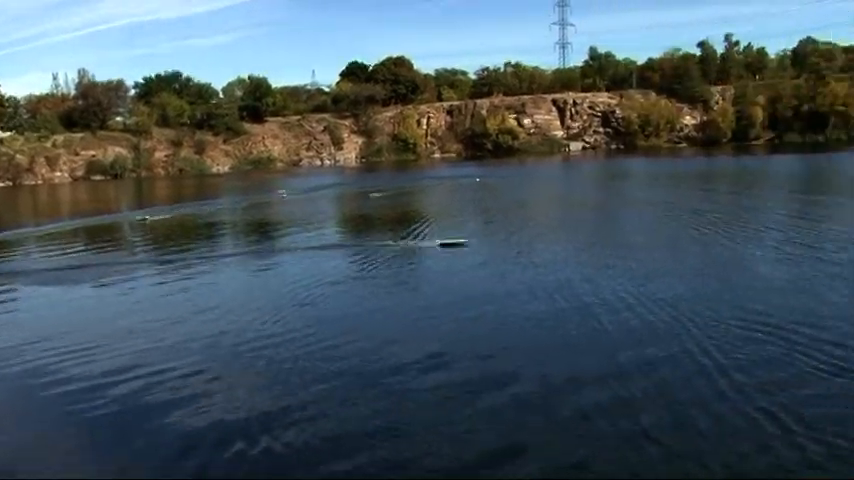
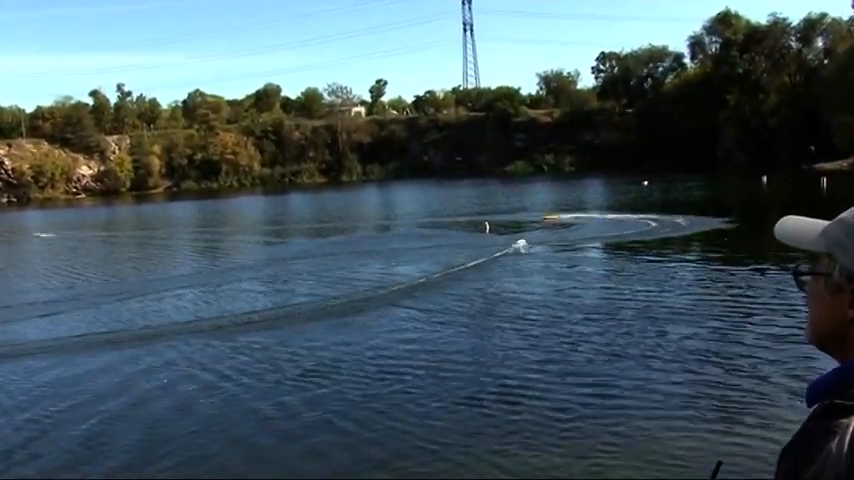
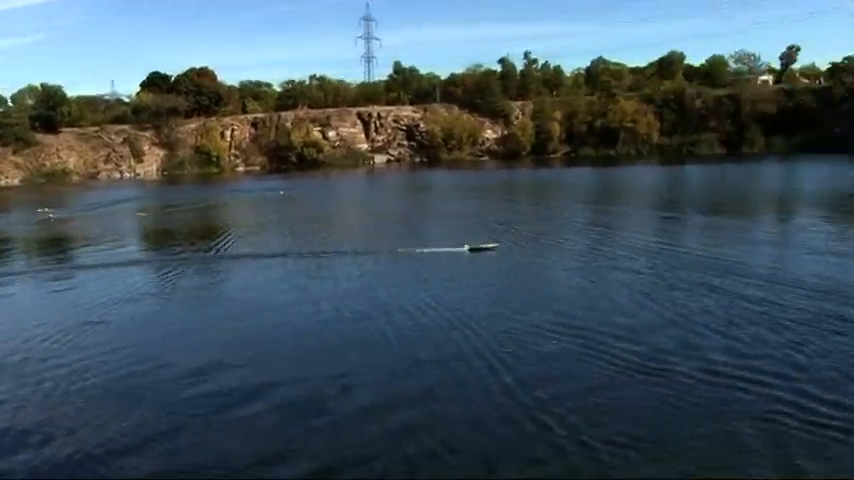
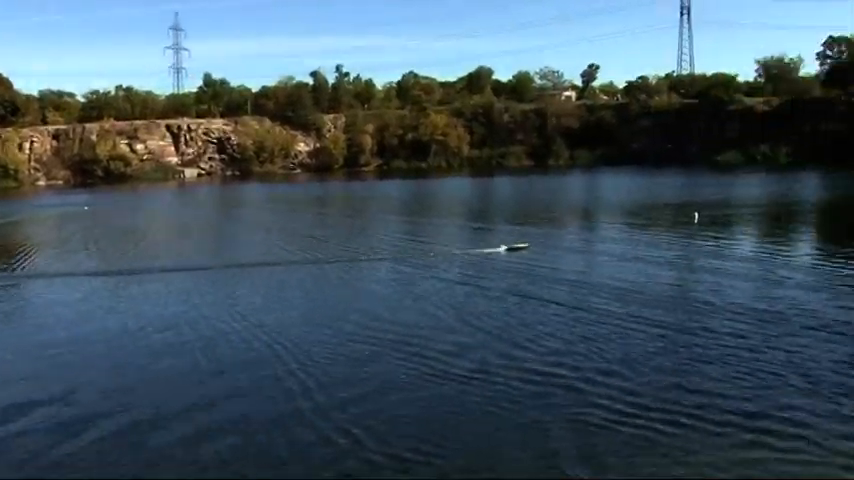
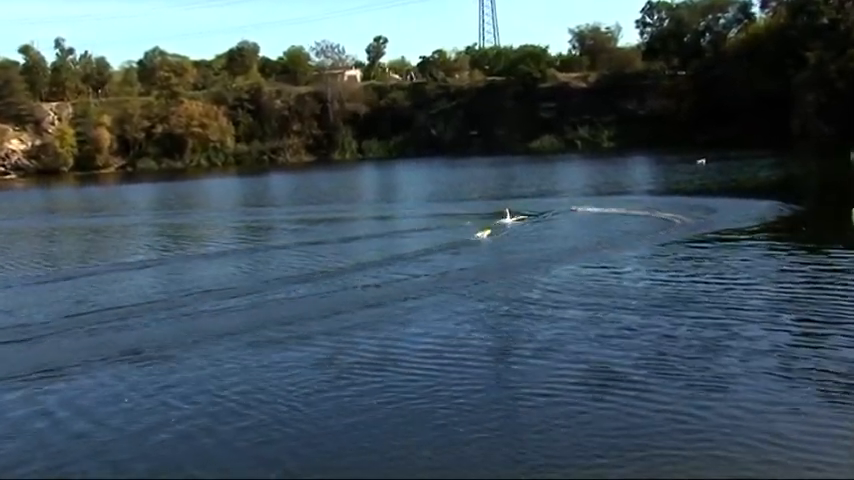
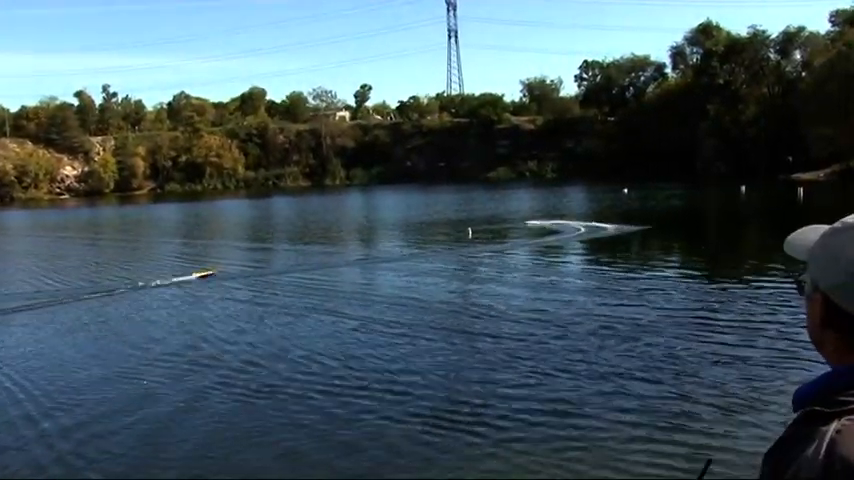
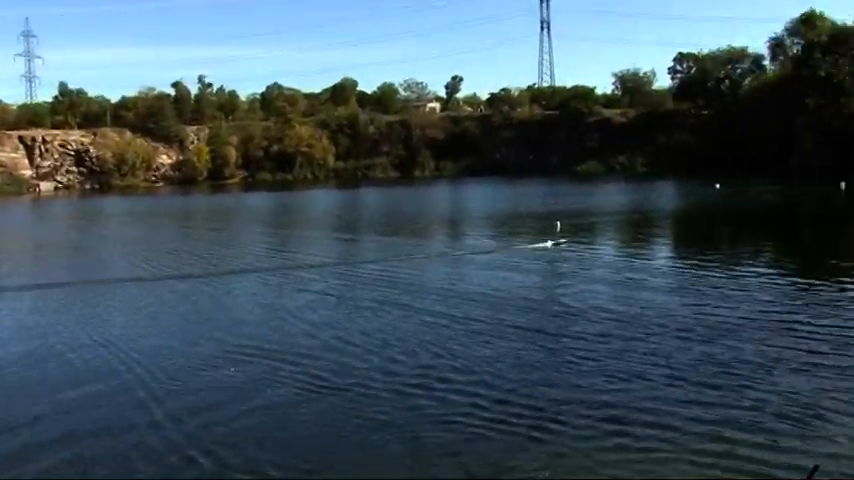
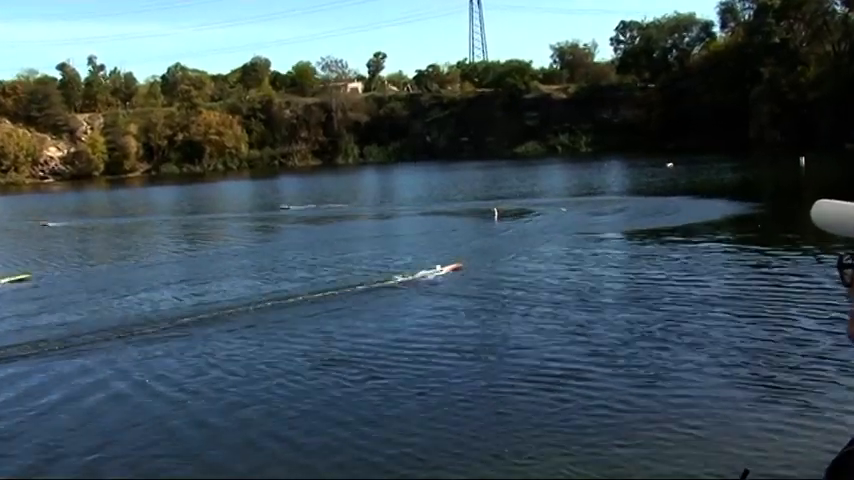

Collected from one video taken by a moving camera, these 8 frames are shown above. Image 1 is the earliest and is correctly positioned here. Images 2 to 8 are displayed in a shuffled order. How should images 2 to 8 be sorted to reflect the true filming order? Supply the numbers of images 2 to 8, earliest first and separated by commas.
3, 4, 7, 6, 2, 8, 5
